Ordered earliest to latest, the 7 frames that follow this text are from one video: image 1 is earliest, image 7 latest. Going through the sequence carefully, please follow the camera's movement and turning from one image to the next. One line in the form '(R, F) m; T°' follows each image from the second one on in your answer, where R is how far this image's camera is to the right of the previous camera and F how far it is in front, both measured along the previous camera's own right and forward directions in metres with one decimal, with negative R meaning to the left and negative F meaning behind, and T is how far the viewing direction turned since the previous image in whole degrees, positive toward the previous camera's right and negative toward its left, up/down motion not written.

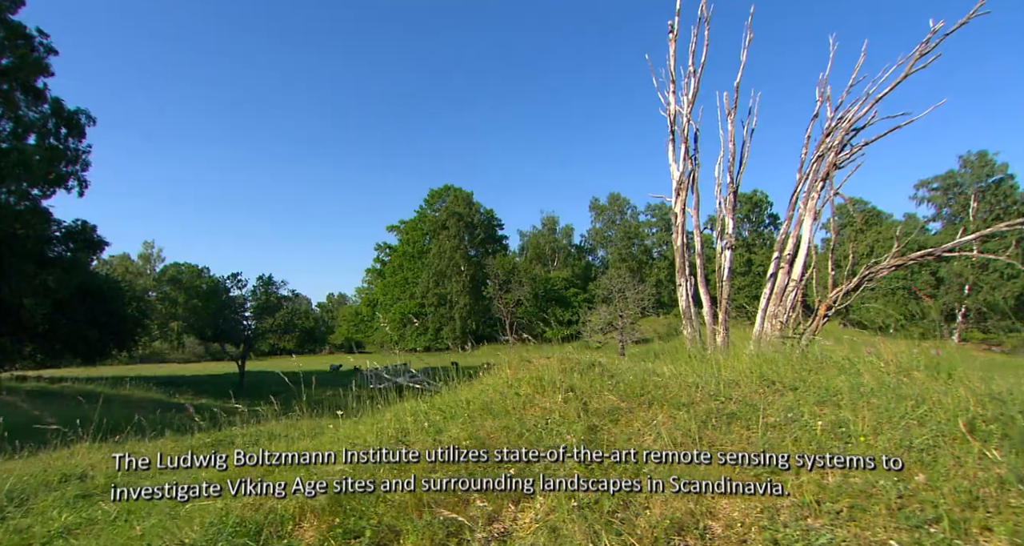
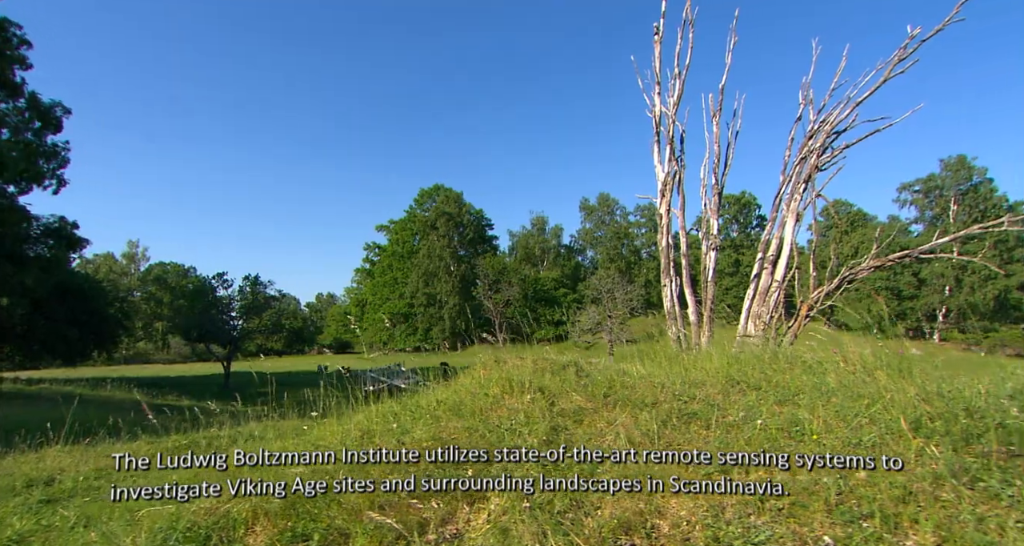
(+0.3, 0.0) m; +2°
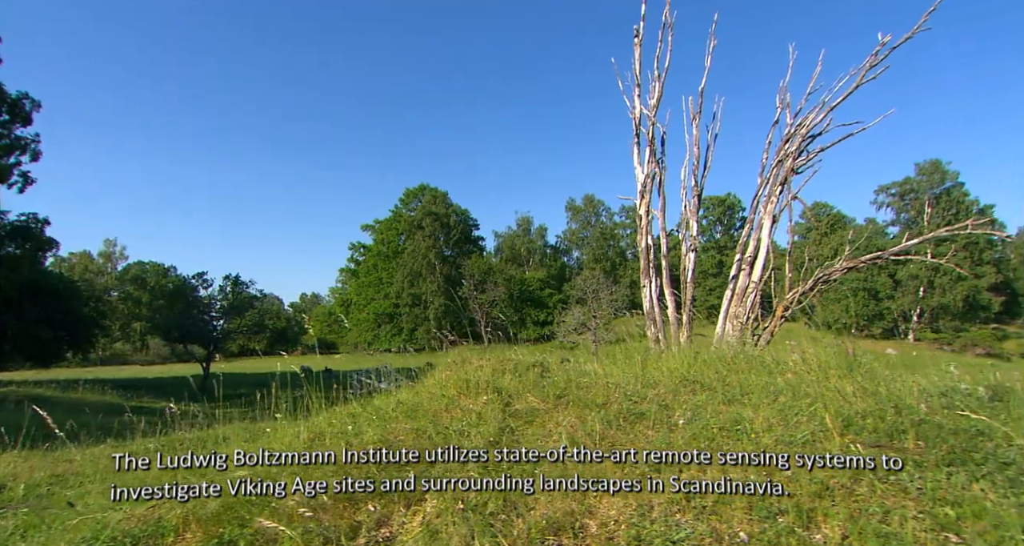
(+0.4, 0.0) m; +3°
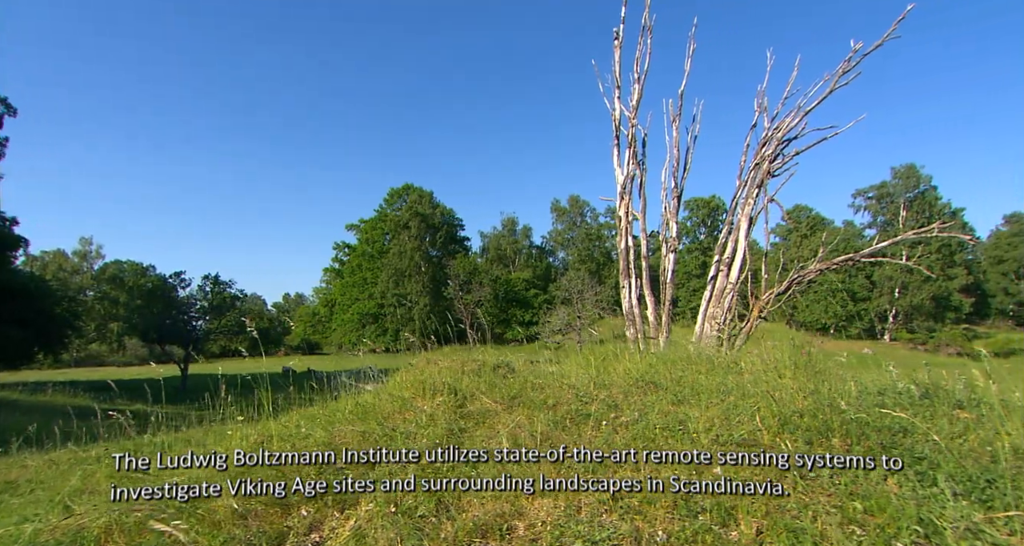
(+0.4, 0.0) m; +3°
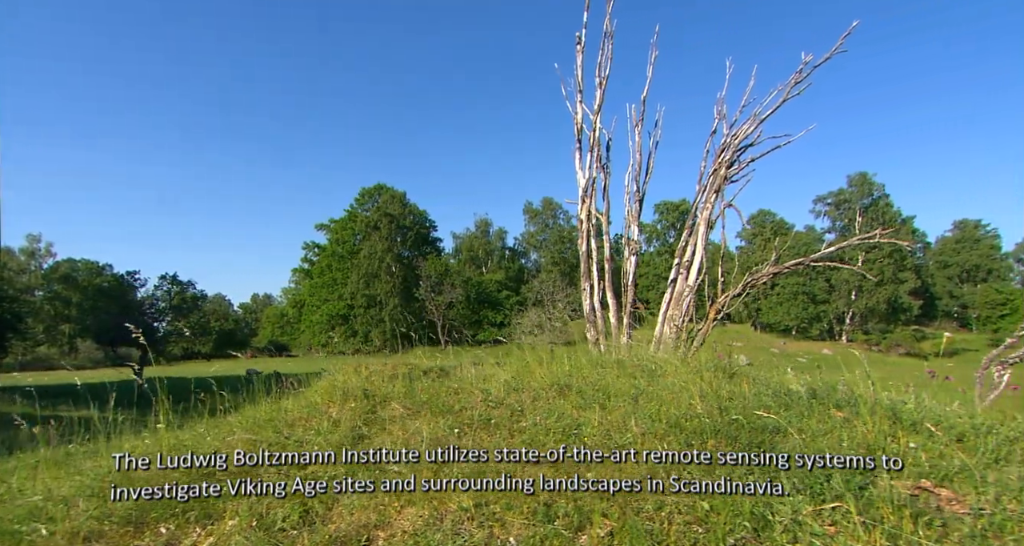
(+0.8, 0.0) m; +6°
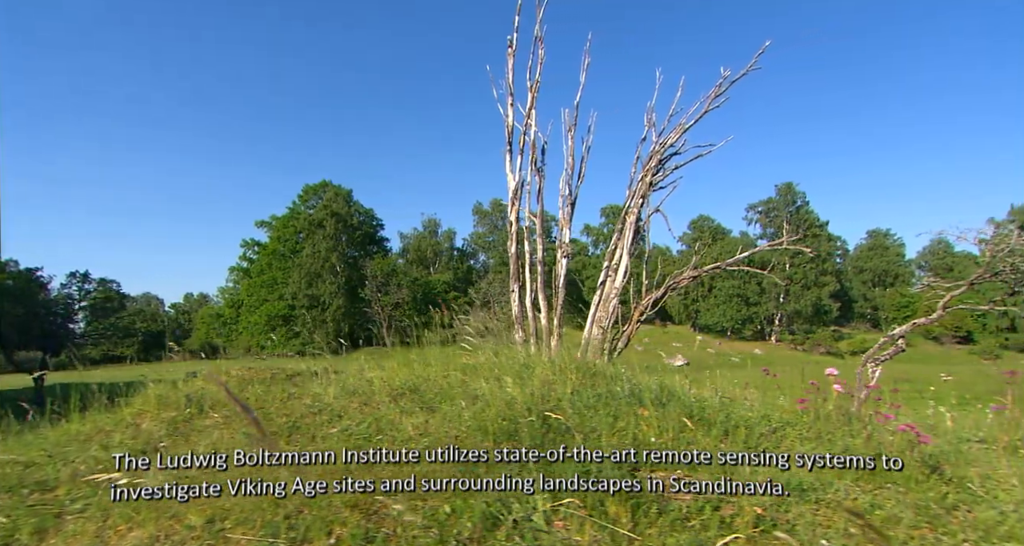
(+1.5, -0.1) m; +12°
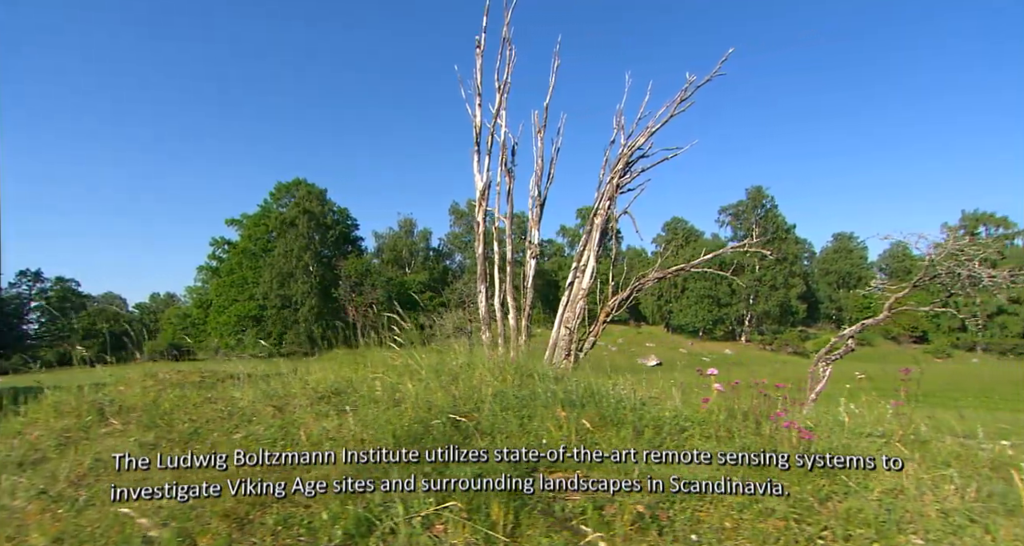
(+0.7, 0.0) m; +5°
